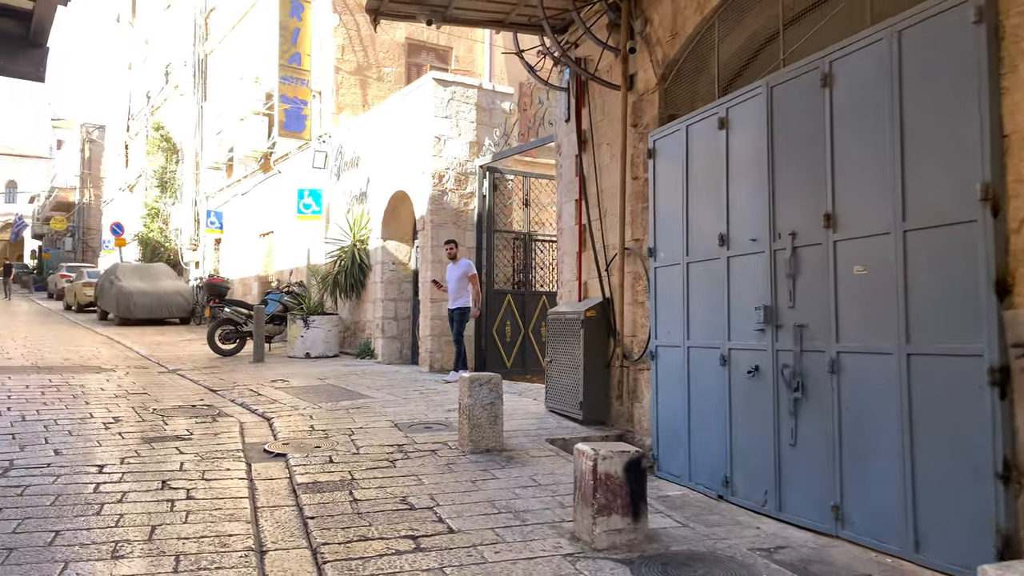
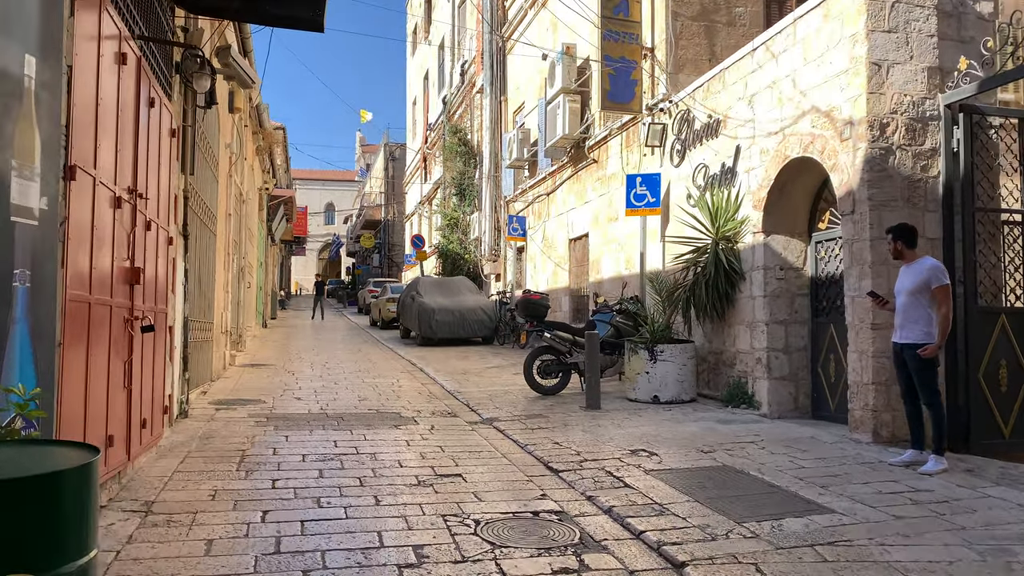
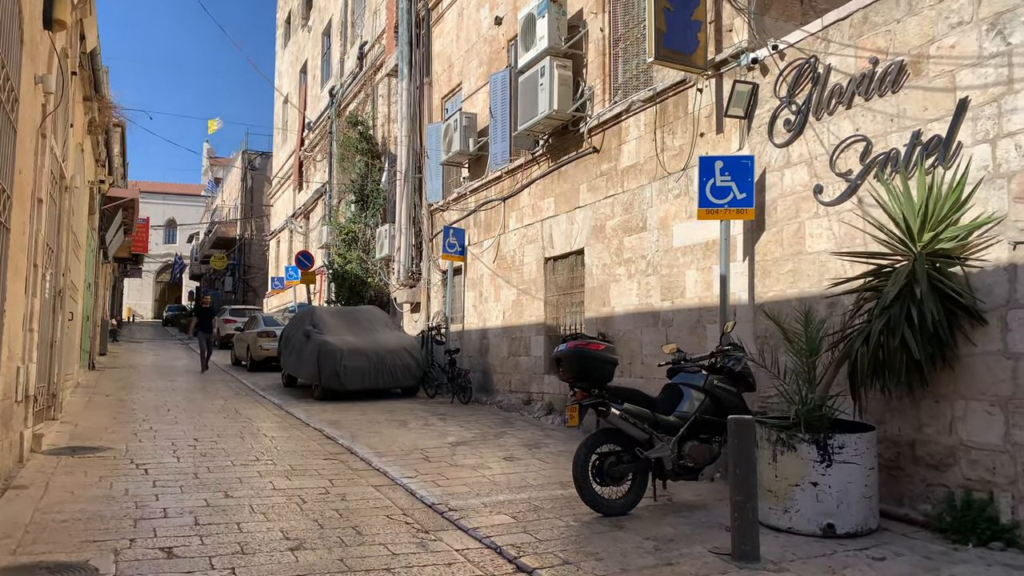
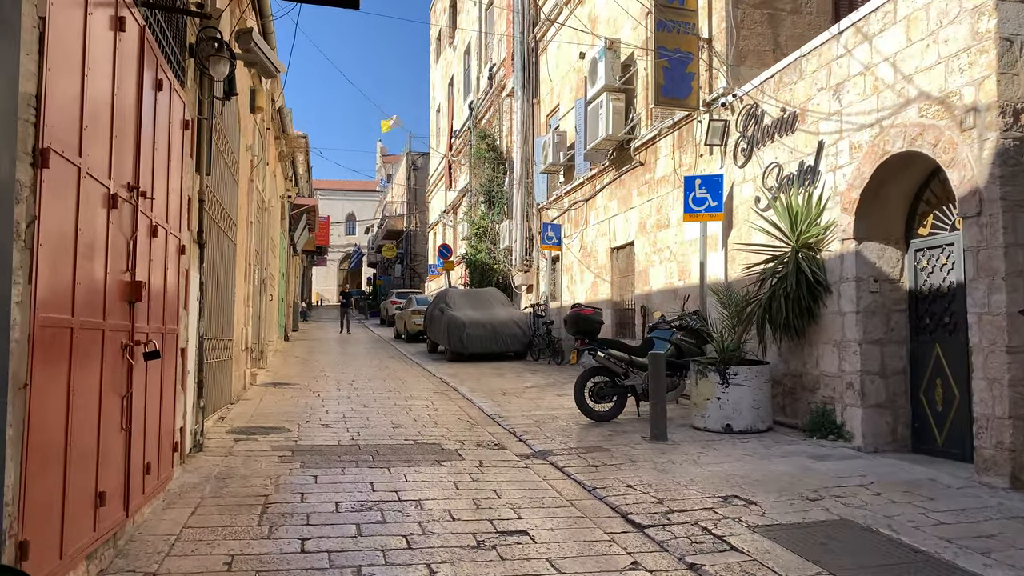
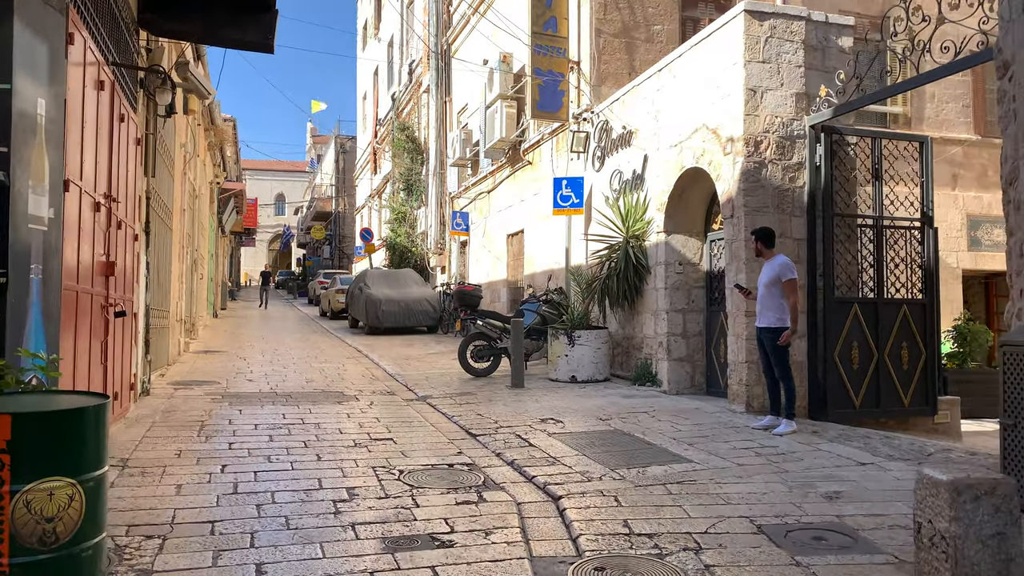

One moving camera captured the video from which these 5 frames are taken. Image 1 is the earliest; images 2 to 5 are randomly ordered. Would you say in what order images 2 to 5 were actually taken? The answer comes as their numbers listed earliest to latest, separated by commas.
5, 2, 4, 3
